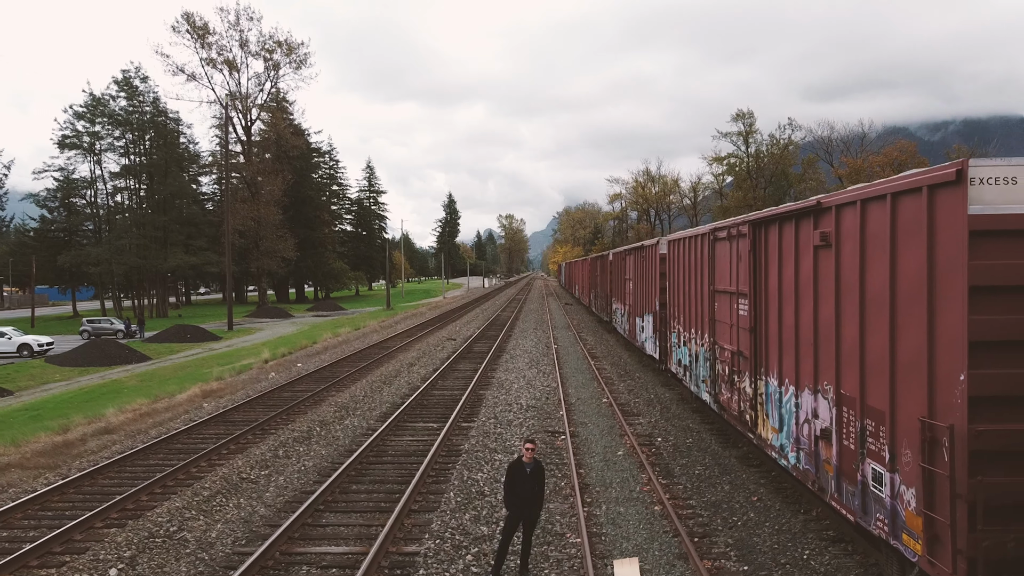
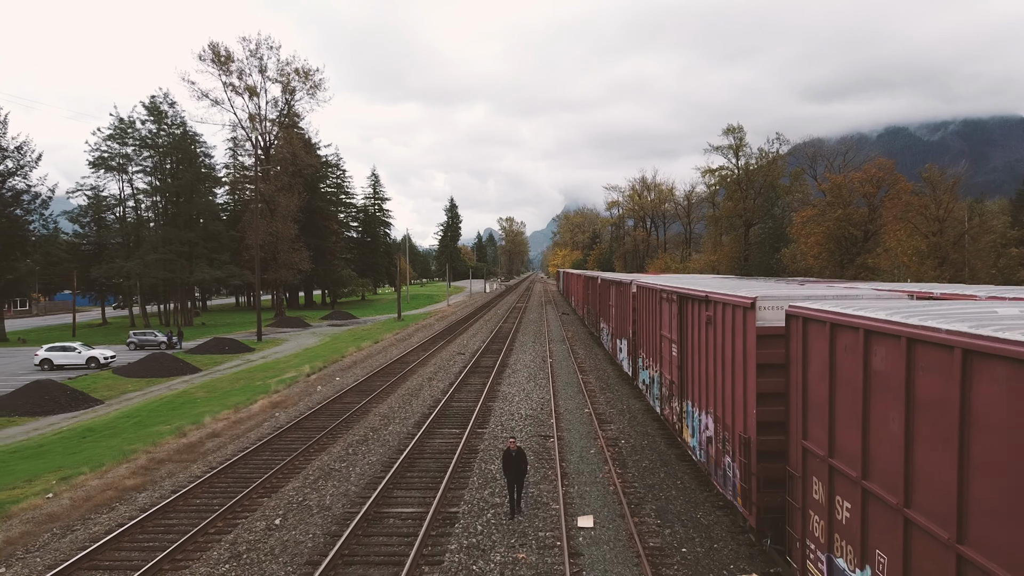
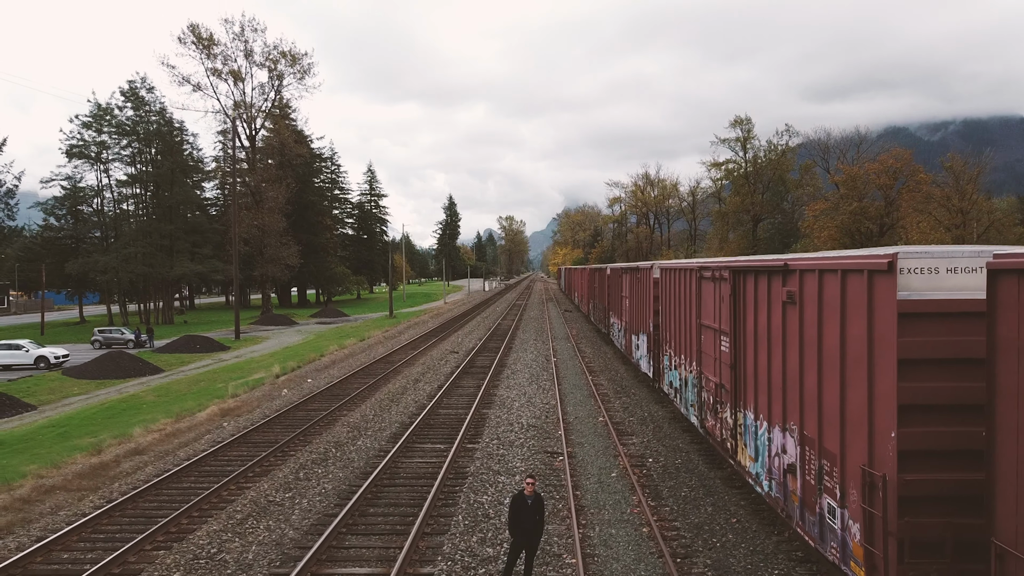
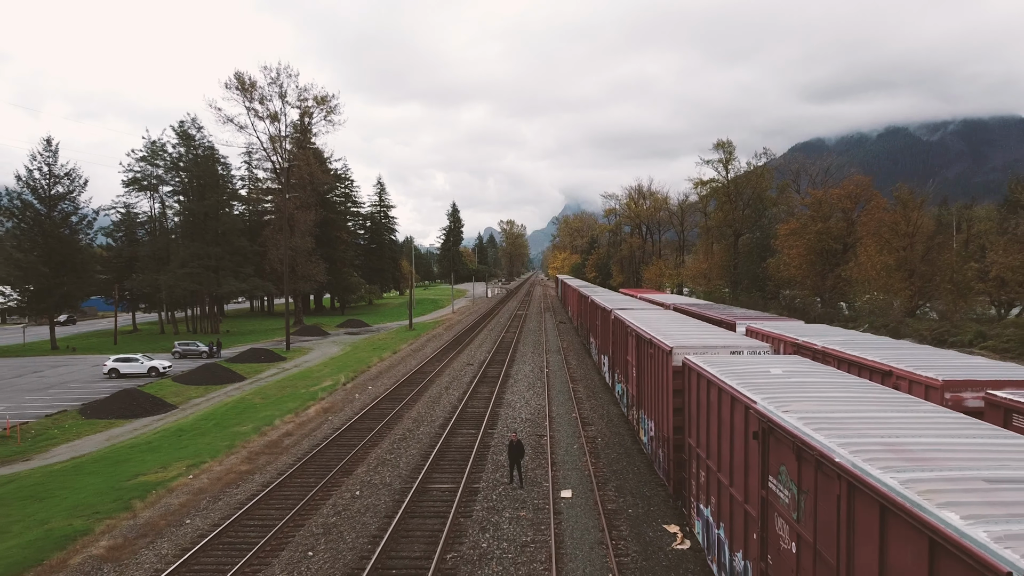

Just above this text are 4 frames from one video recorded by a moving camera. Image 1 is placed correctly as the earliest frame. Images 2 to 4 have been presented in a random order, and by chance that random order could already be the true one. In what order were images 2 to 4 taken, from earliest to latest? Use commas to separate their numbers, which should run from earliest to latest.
3, 2, 4
